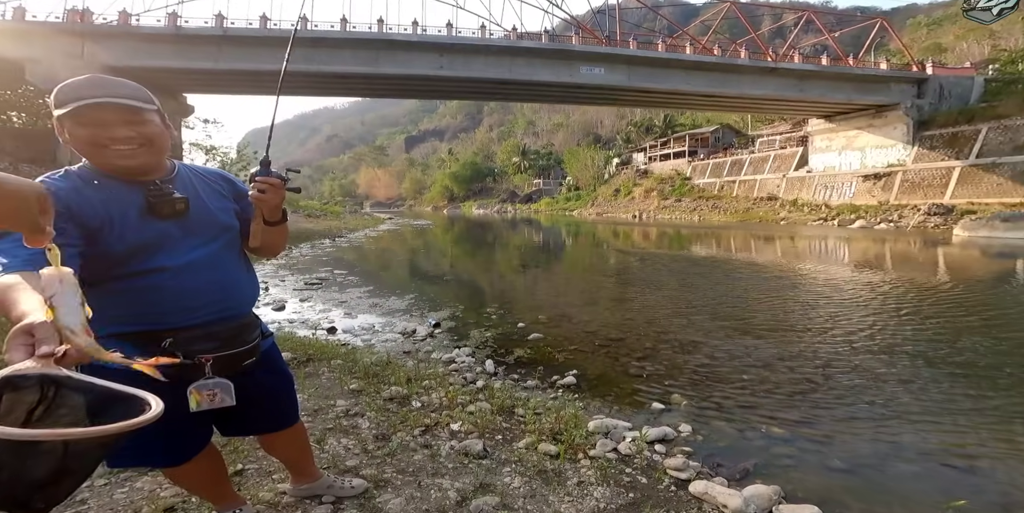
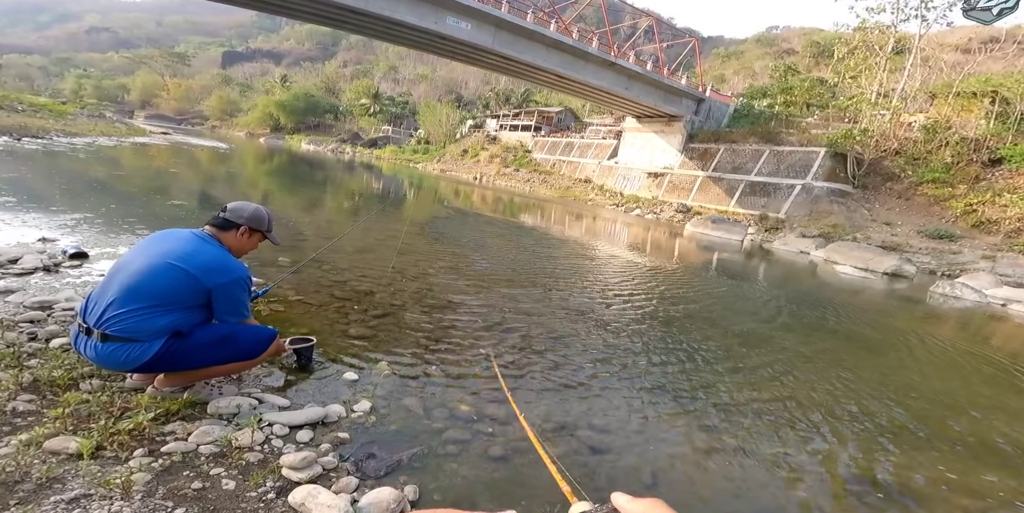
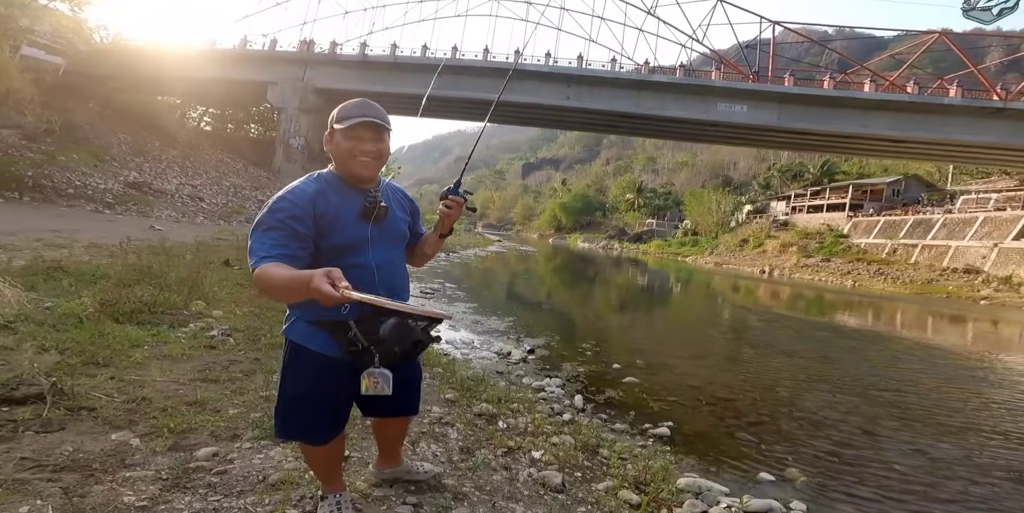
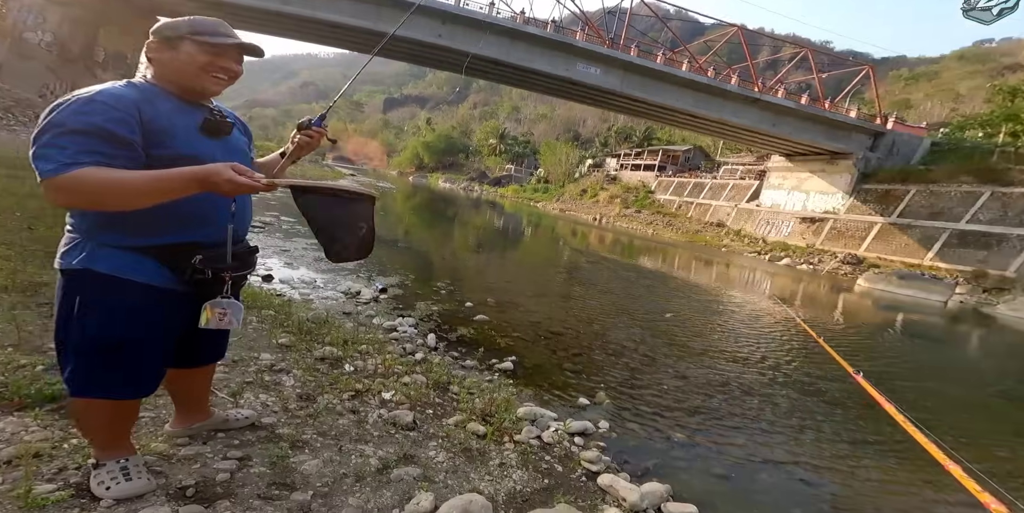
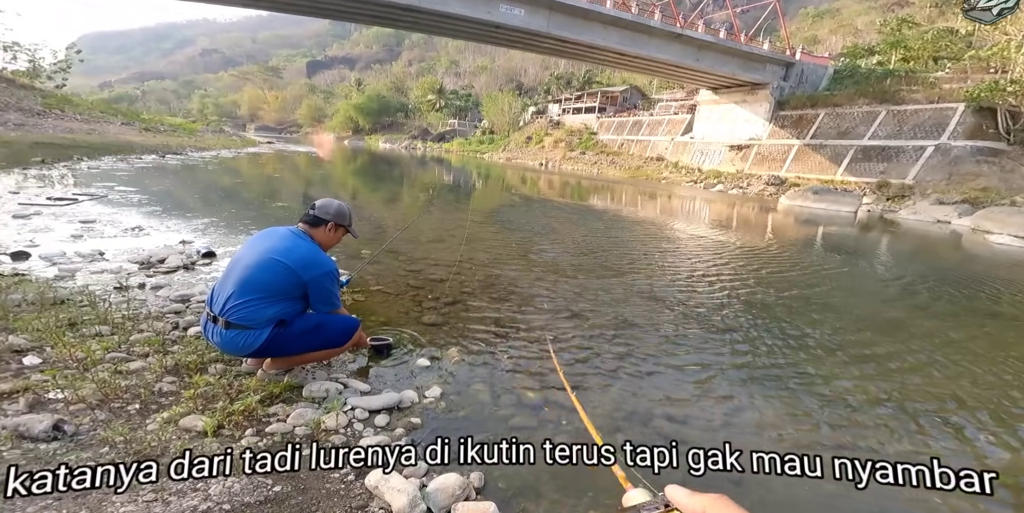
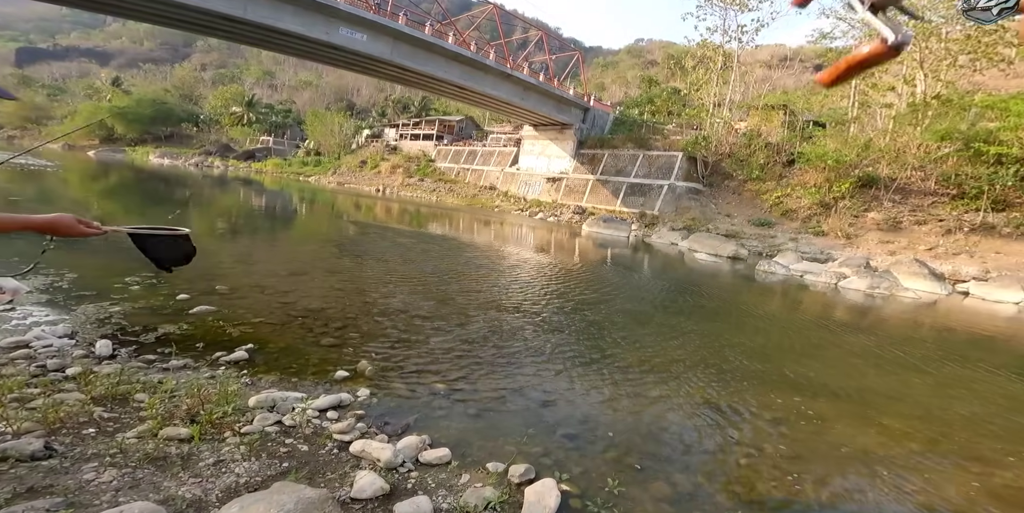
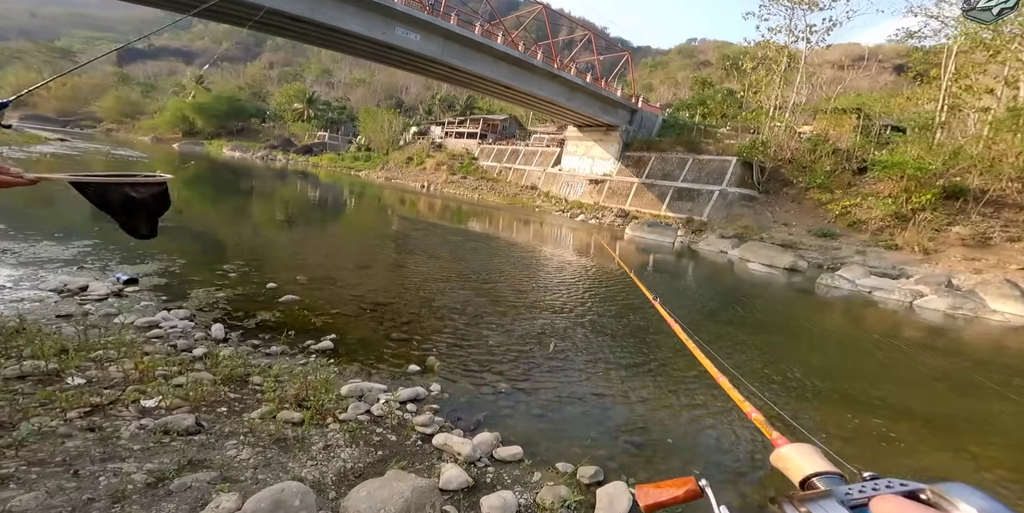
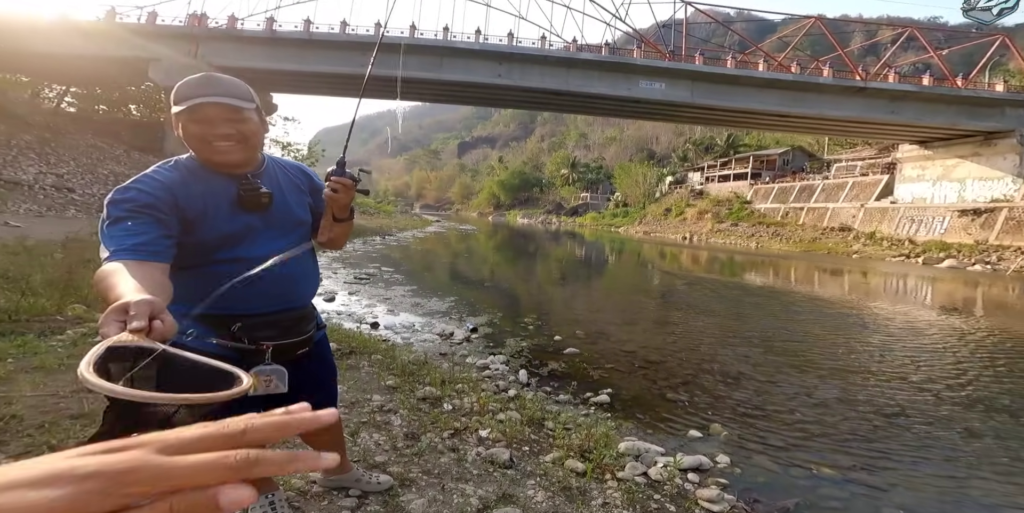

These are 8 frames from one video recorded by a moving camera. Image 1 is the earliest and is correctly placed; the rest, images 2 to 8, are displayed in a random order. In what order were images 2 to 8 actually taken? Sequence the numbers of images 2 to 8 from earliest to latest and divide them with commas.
8, 3, 4, 7, 6, 2, 5
